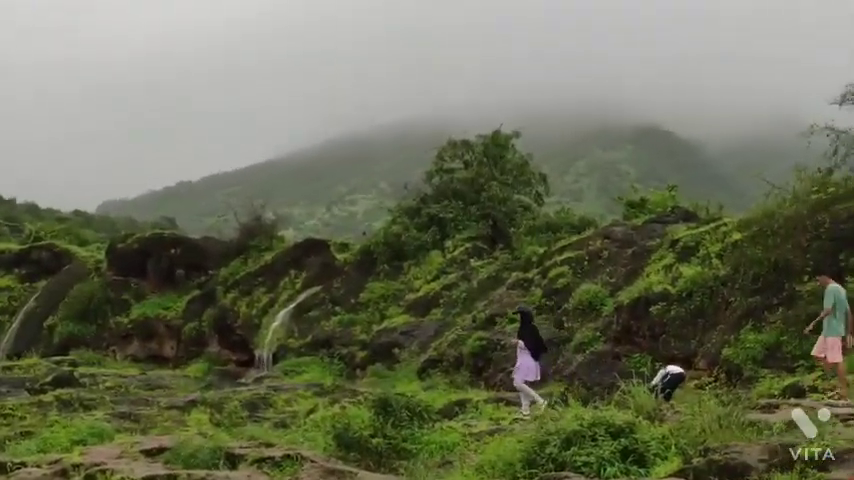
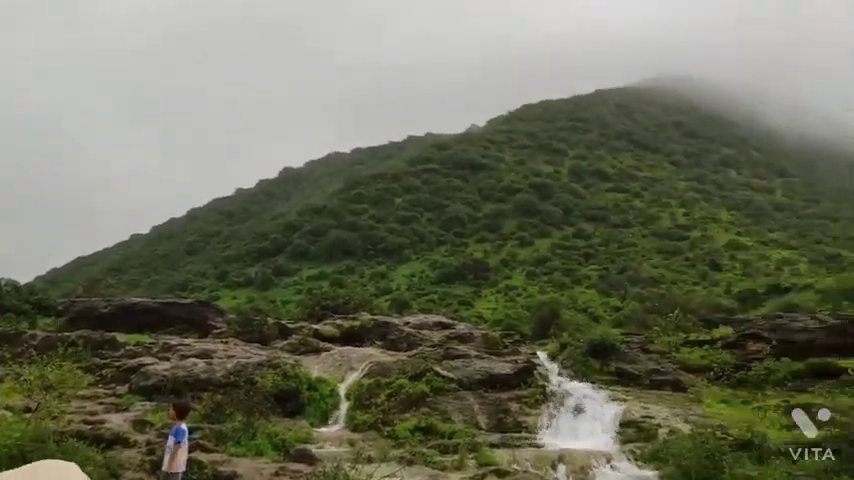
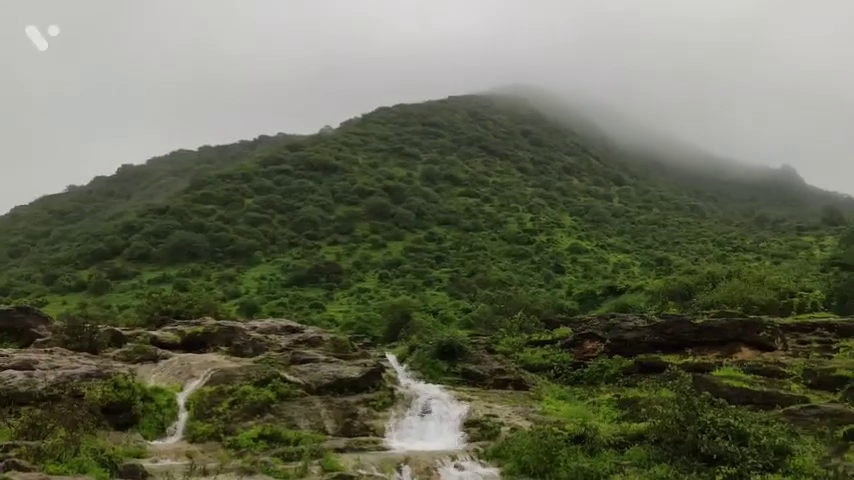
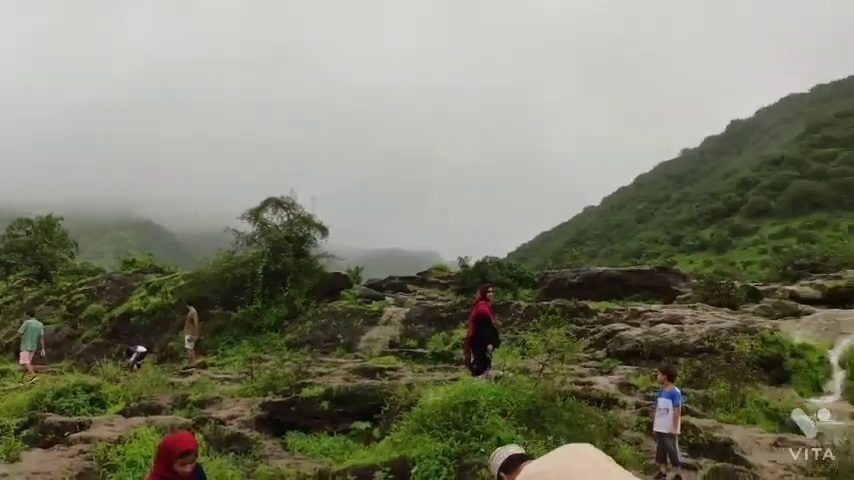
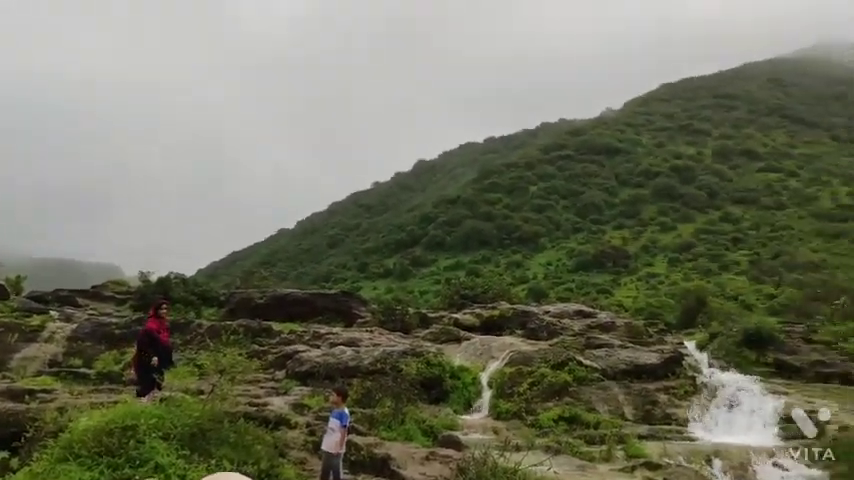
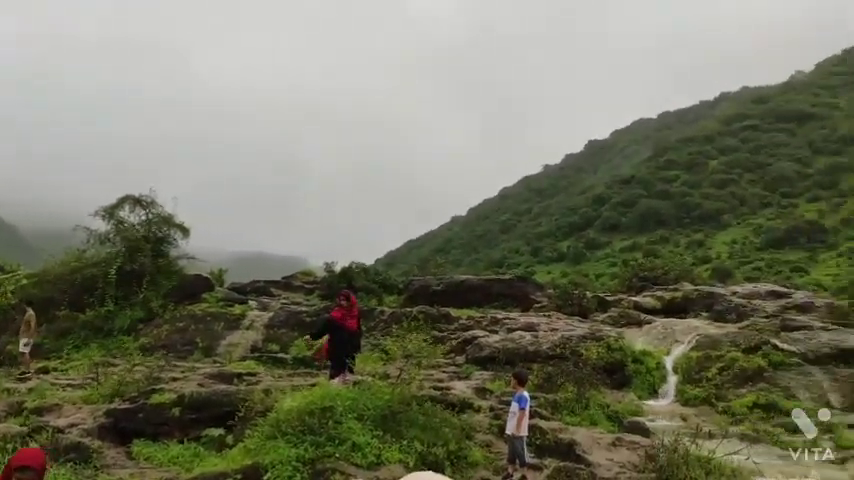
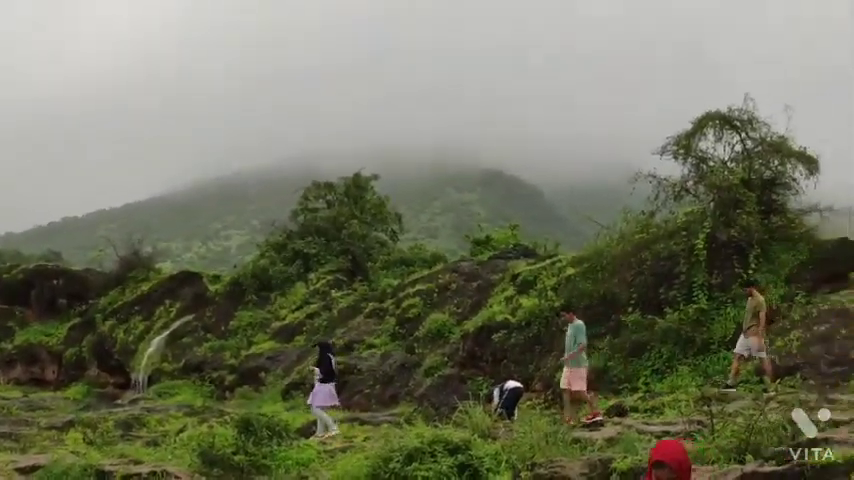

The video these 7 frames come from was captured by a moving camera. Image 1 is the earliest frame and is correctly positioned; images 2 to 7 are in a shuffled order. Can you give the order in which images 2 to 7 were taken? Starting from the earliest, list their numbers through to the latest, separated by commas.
7, 4, 6, 5, 2, 3
